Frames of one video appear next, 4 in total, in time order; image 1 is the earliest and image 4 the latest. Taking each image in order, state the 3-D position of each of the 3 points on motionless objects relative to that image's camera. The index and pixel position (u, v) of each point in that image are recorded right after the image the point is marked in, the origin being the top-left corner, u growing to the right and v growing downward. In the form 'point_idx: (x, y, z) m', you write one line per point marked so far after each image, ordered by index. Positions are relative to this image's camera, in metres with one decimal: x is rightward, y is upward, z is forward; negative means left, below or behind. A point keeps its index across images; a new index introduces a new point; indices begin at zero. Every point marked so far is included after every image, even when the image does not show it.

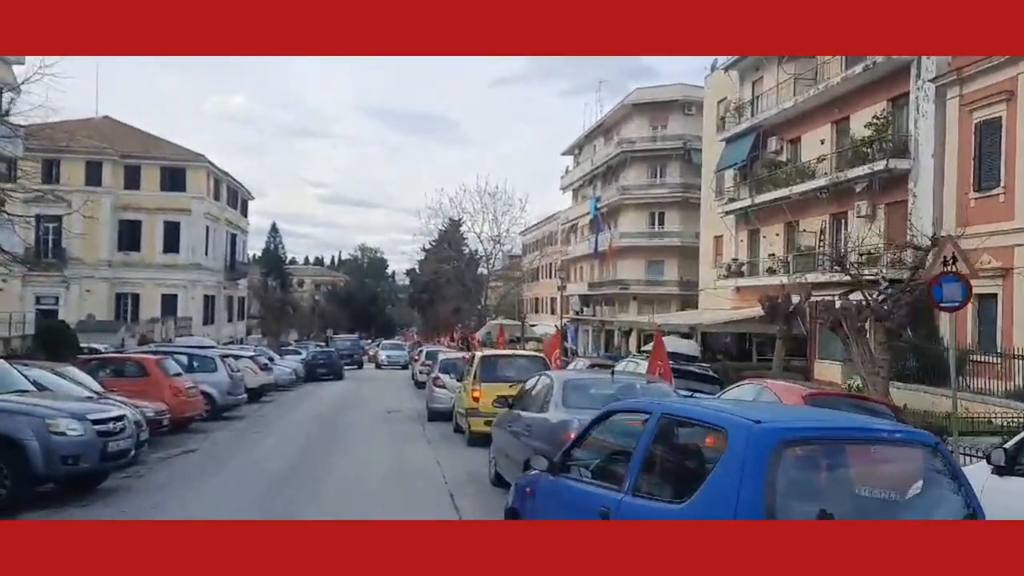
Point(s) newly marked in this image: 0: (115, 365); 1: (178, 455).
0: (-6.8, -1.3, +17.3) m
1: (-4.8, -2.4, +14.5) m
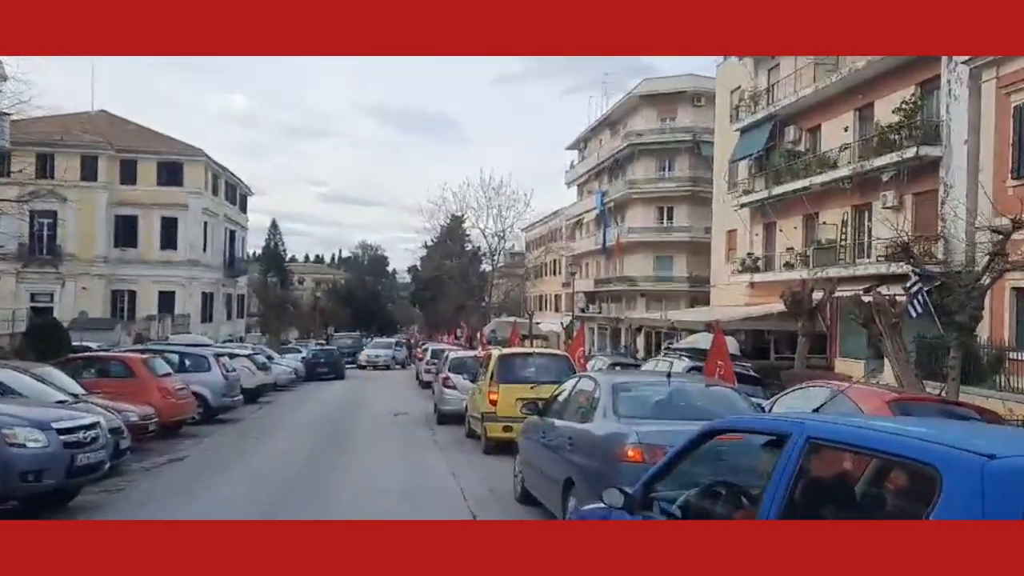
0: (-6.6, -1.2, +15.9) m
1: (-4.6, -2.3, +13.2) m
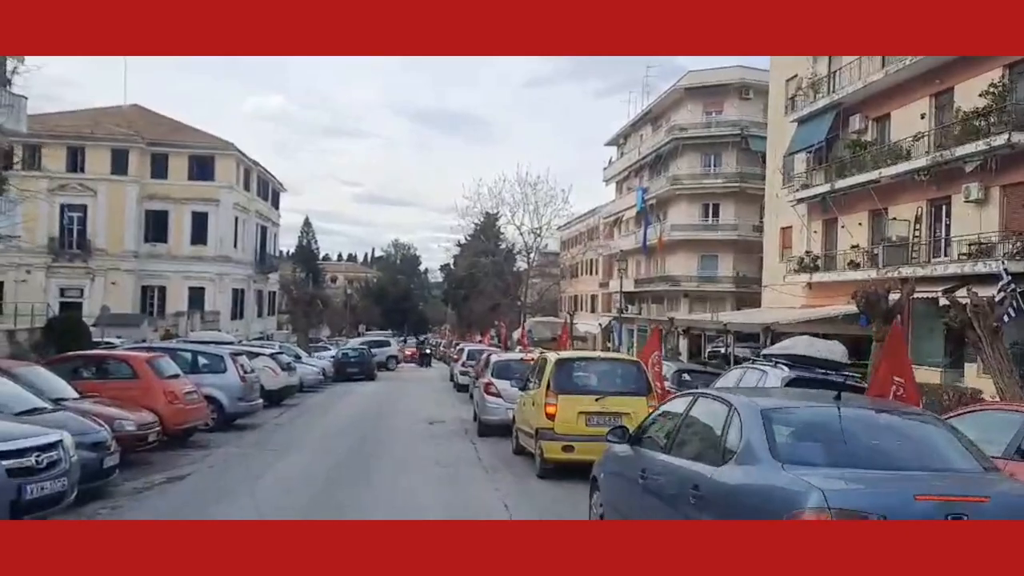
0: (-5.8, -1.0, +14.1) m
1: (-3.9, -2.2, +11.2) m
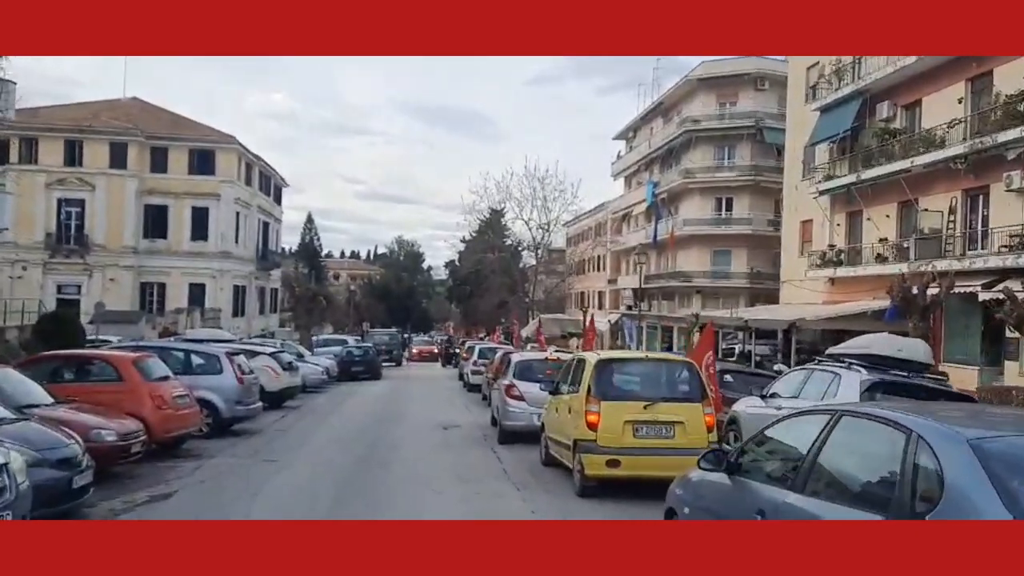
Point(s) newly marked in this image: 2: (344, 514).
0: (-5.5, -1.0, +12.7) m
1: (-3.6, -2.1, +9.8) m
2: (-1.6, -2.2, +9.6) m
